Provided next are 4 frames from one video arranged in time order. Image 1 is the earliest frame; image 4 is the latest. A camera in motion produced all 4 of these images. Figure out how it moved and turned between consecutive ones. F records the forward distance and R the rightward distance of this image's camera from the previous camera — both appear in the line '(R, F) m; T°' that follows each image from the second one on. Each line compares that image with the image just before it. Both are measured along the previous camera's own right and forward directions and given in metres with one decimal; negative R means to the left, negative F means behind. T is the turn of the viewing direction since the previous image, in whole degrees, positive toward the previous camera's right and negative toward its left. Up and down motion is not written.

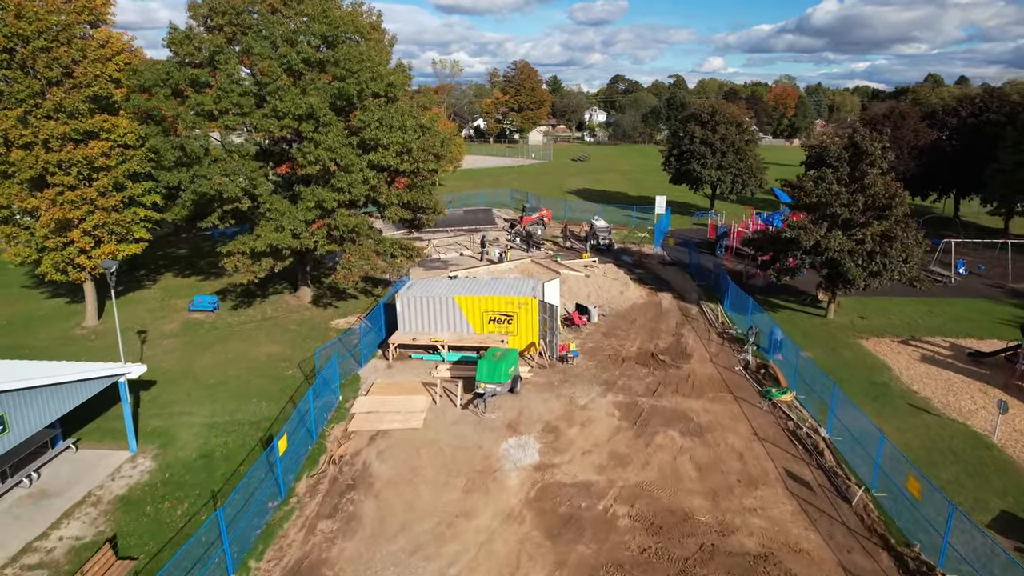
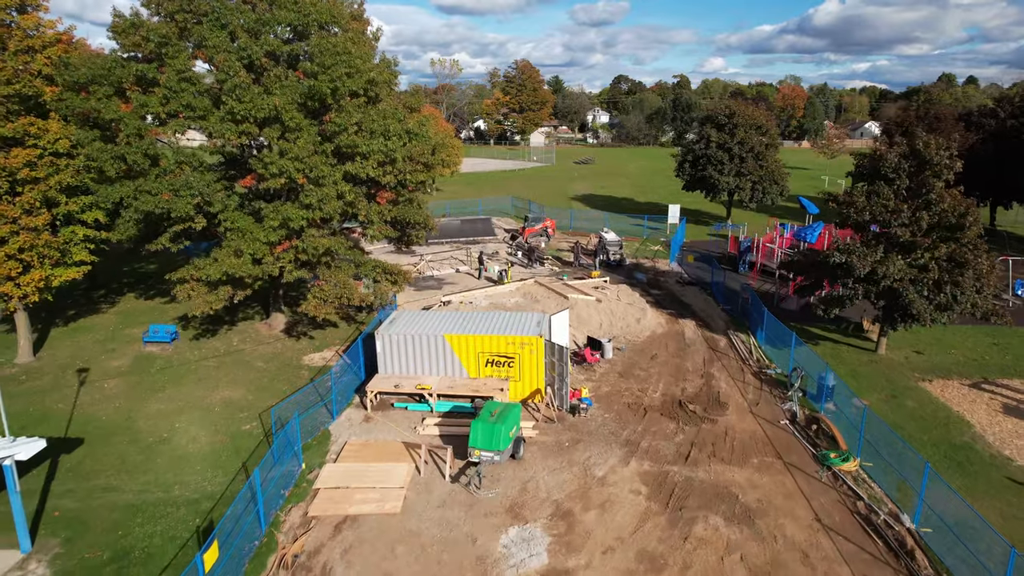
(0.0, +3.7) m; 0°
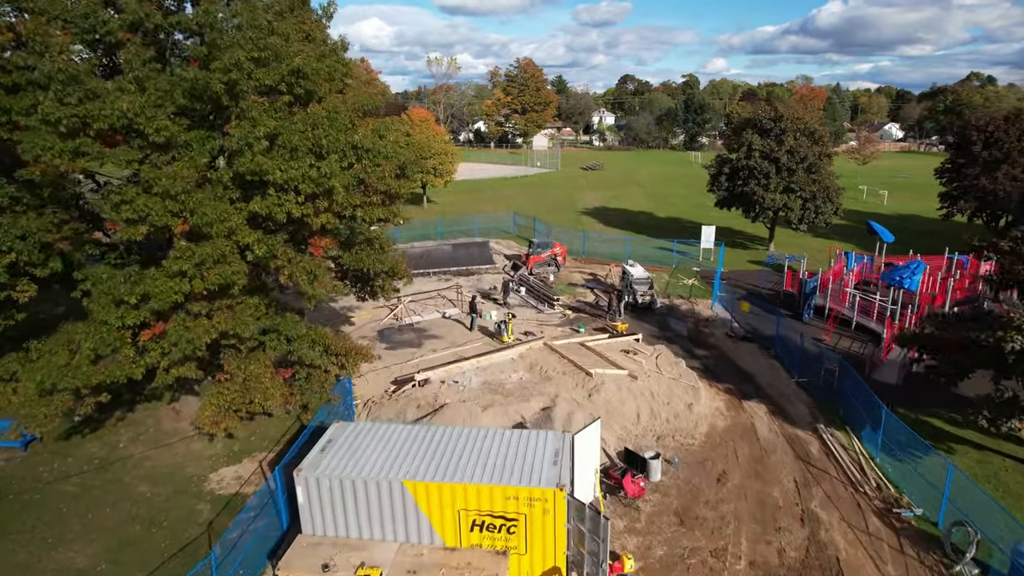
(0.0, +7.5) m; 0°
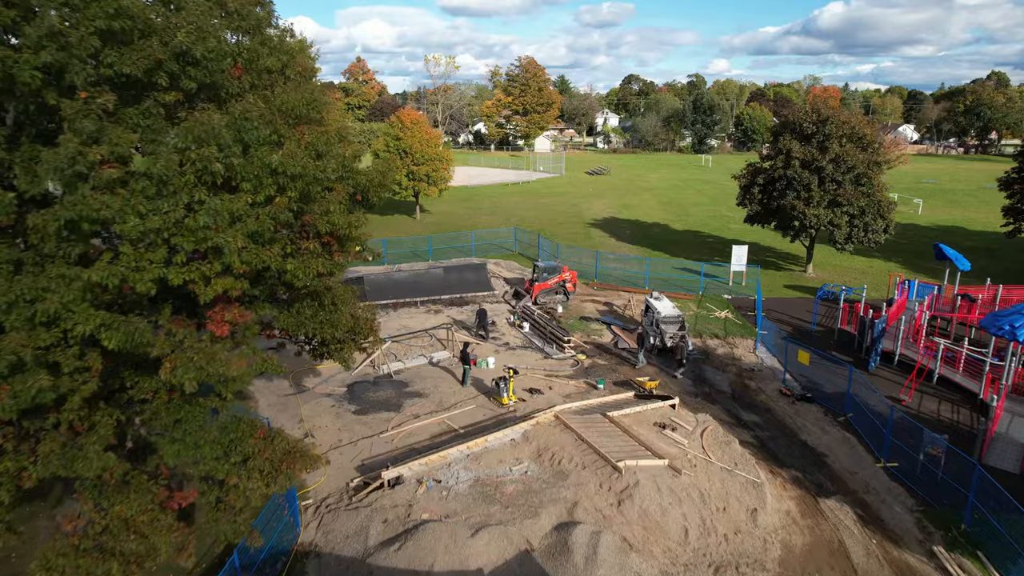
(0.0, +5.0) m; 0°
